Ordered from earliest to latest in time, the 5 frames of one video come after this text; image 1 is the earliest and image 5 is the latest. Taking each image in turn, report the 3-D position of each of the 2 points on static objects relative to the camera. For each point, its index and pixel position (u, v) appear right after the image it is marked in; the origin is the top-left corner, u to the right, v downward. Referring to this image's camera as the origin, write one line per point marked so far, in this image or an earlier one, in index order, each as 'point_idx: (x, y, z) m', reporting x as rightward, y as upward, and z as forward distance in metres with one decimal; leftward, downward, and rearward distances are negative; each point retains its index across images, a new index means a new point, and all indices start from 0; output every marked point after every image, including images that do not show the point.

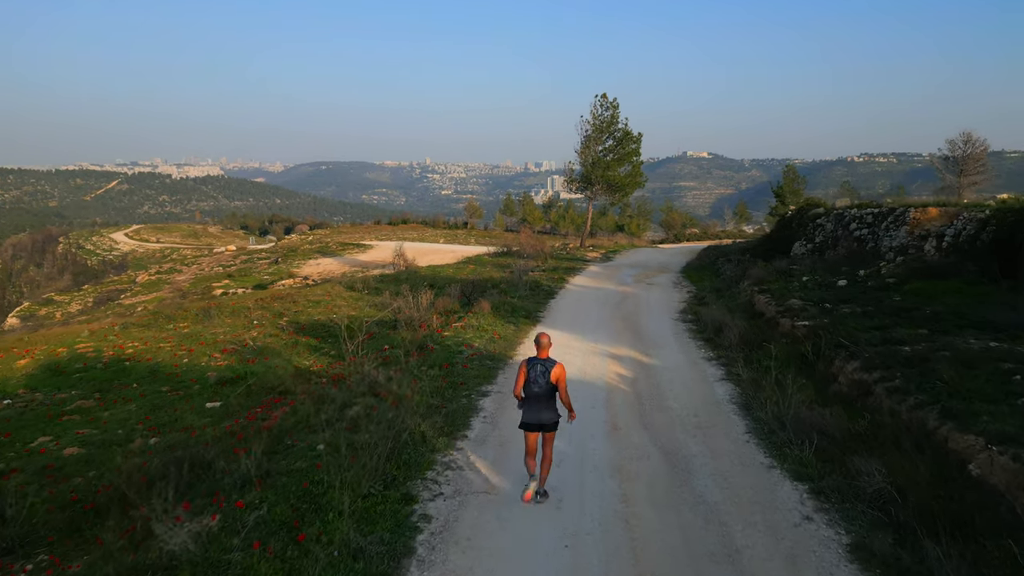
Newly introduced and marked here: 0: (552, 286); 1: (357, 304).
0: (+1.0, +0.1, +17.8) m
1: (-3.5, -0.4, +16.5) m
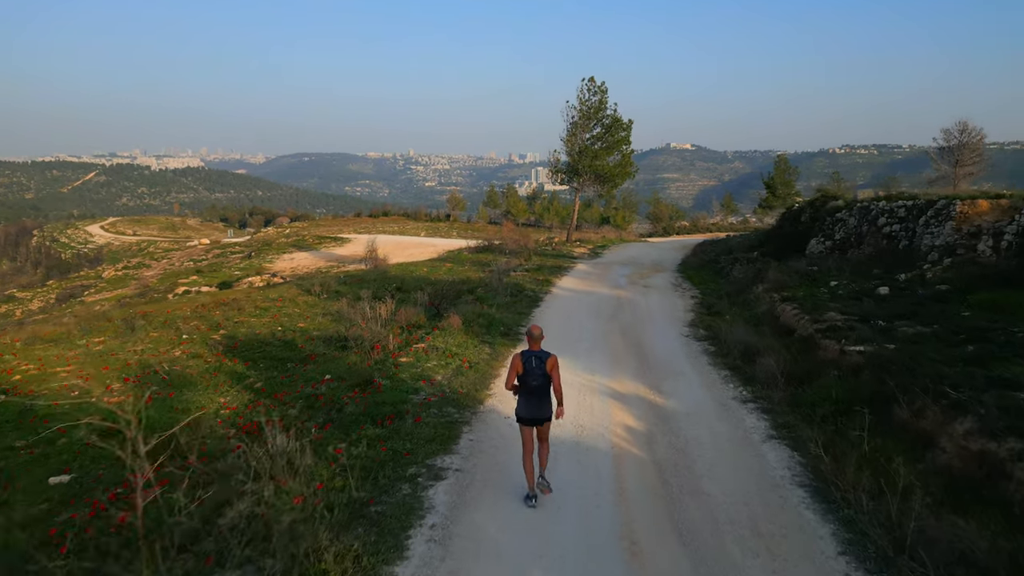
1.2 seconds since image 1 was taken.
0: (+0.6, 0.0, +15.5) m
1: (-4.0, -0.5, +14.1) m
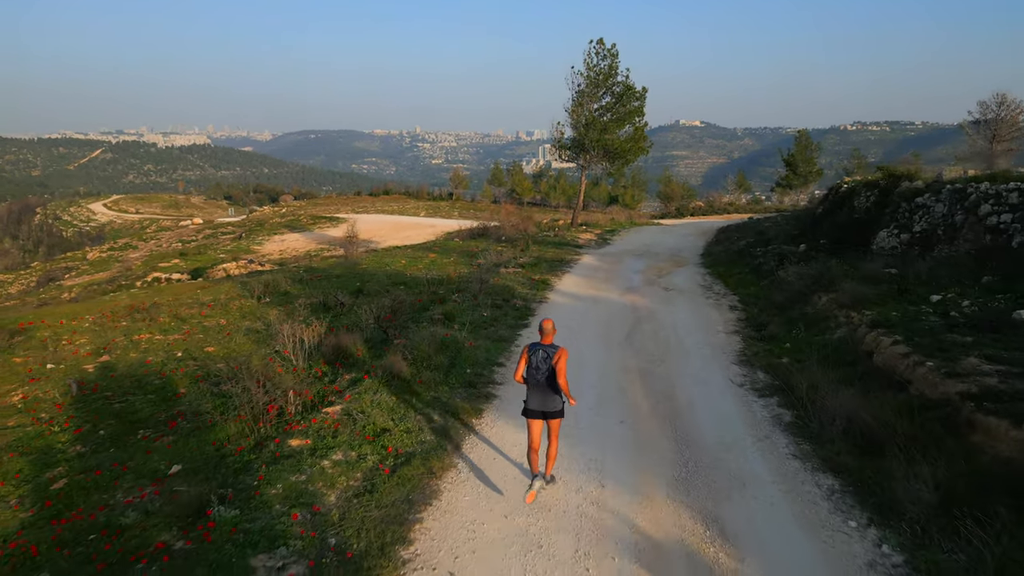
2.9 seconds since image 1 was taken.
0: (+0.3, -0.1, +12.2) m
1: (-4.2, -0.6, +10.8) m
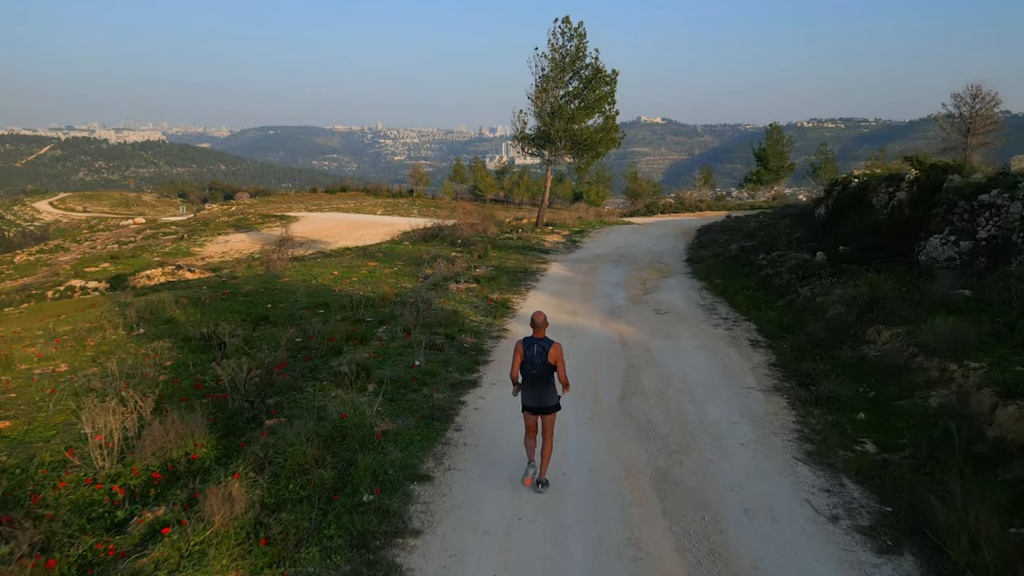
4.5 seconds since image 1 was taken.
0: (-0.4, -0.5, +9.2) m
1: (-4.8, -1.1, +7.6) m
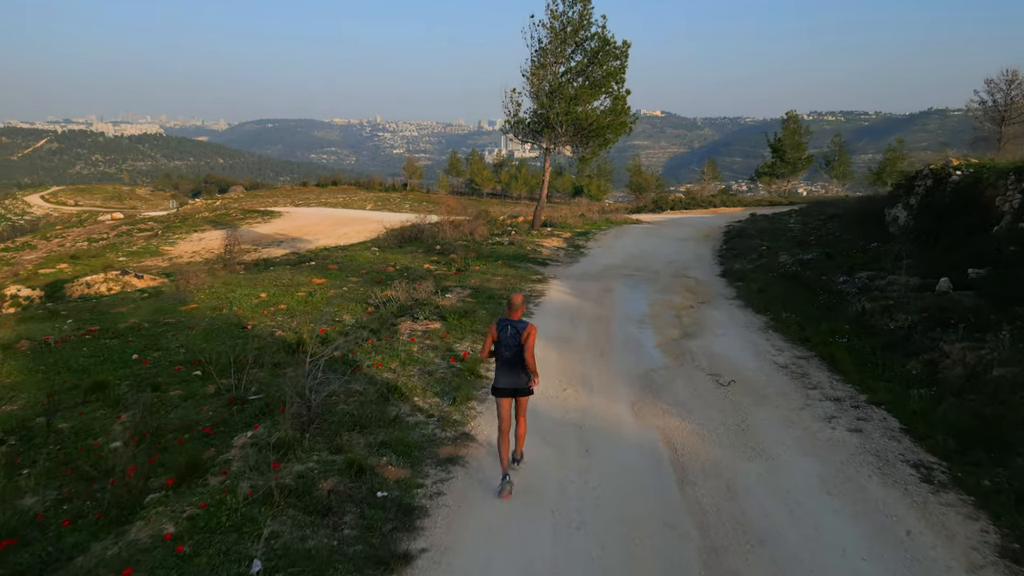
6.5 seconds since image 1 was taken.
0: (-0.6, -1.0, +5.4) m
1: (-5.0, -1.6, +3.8) m
